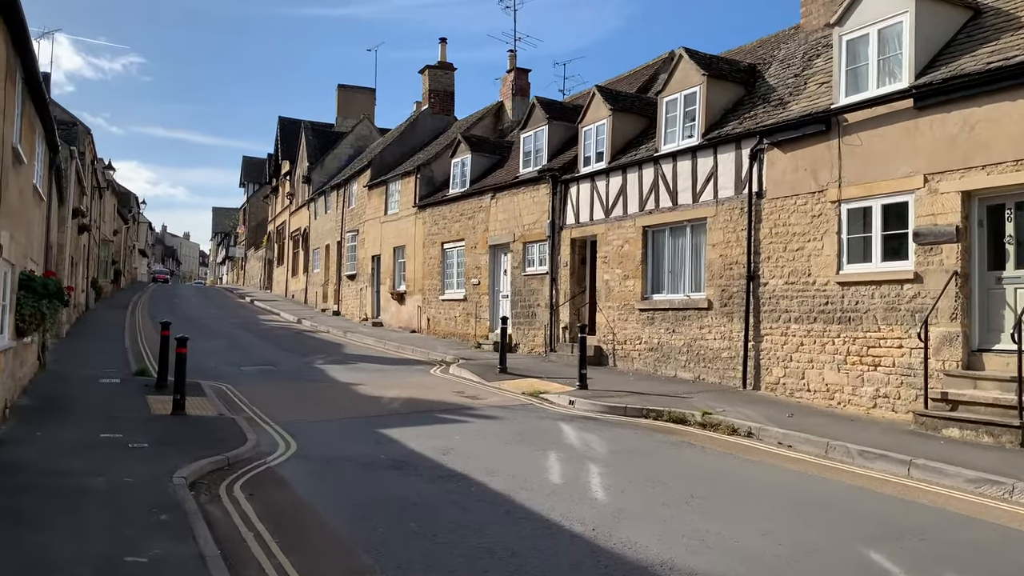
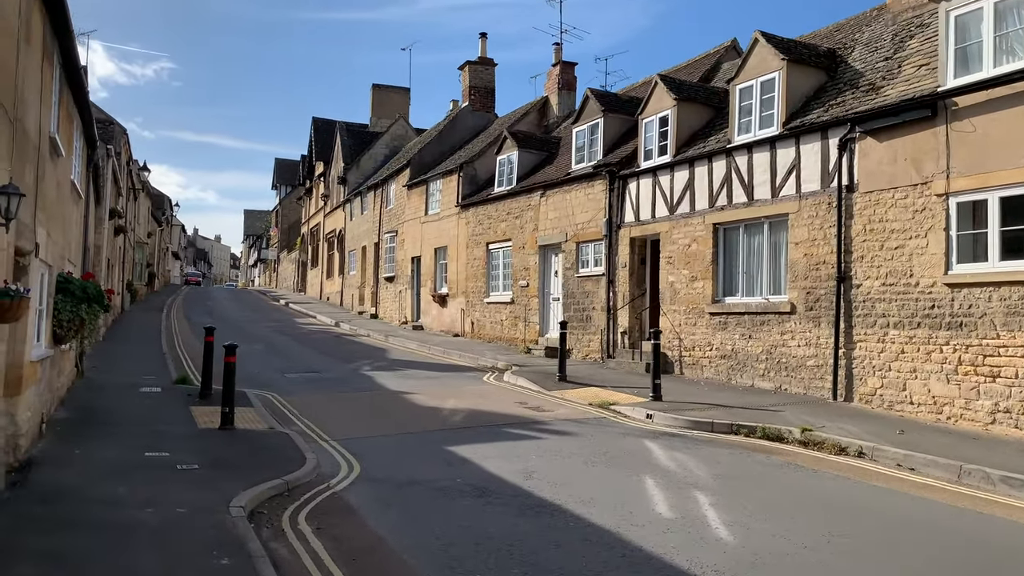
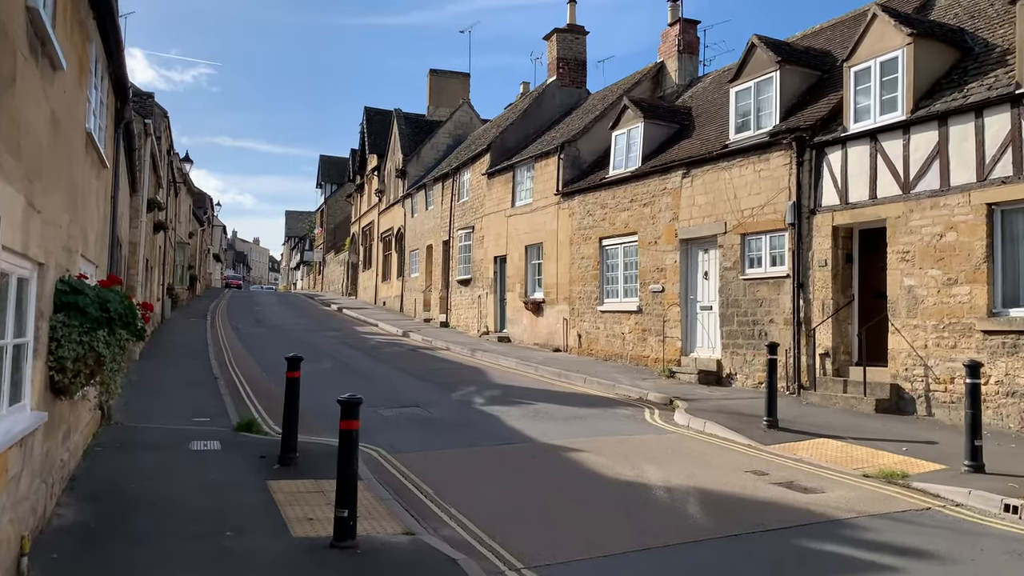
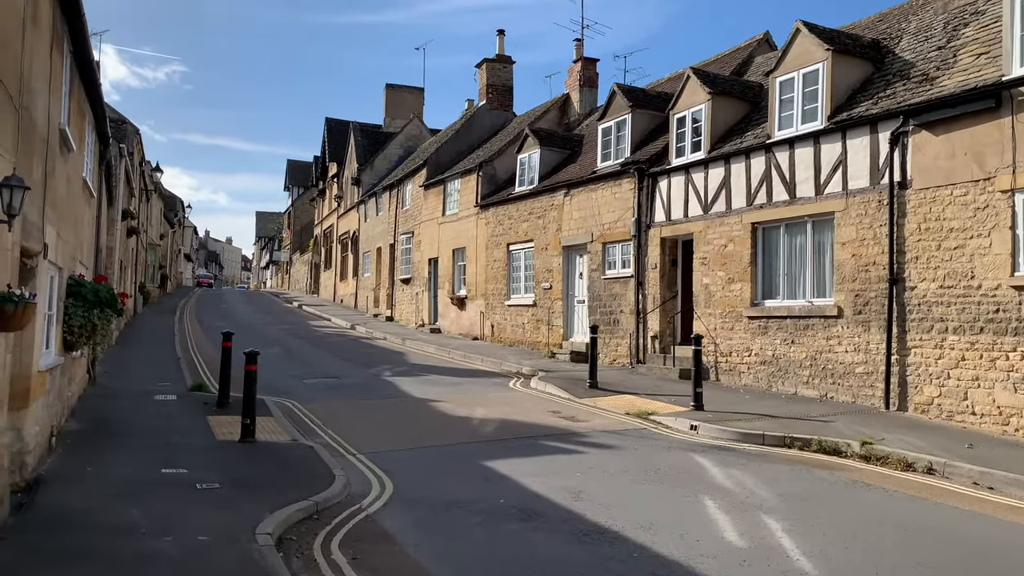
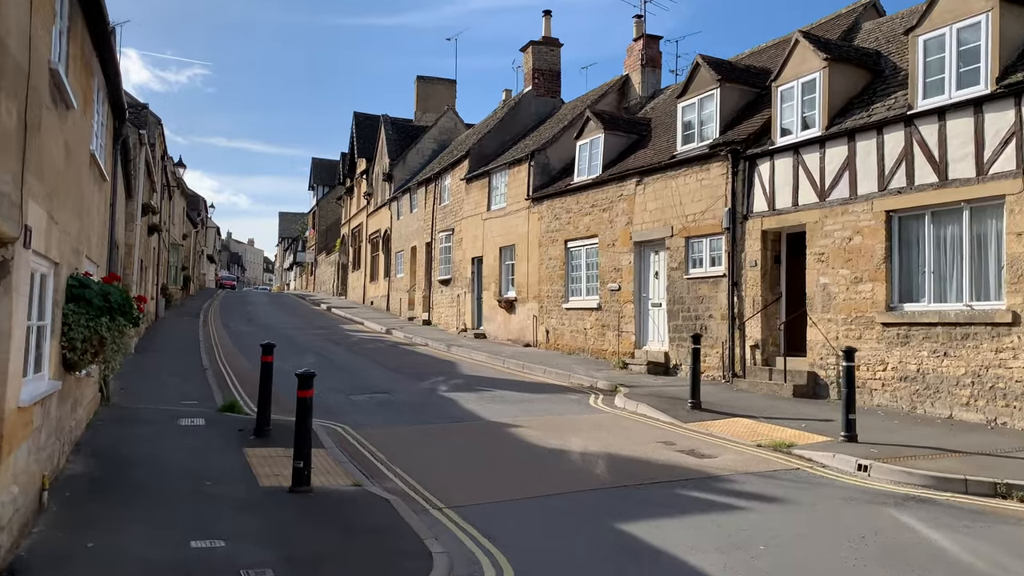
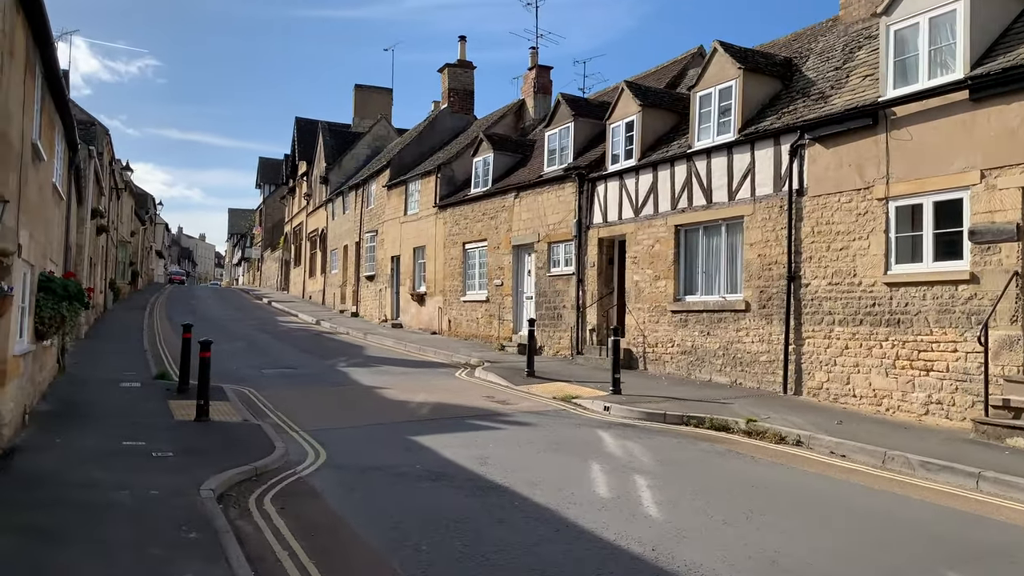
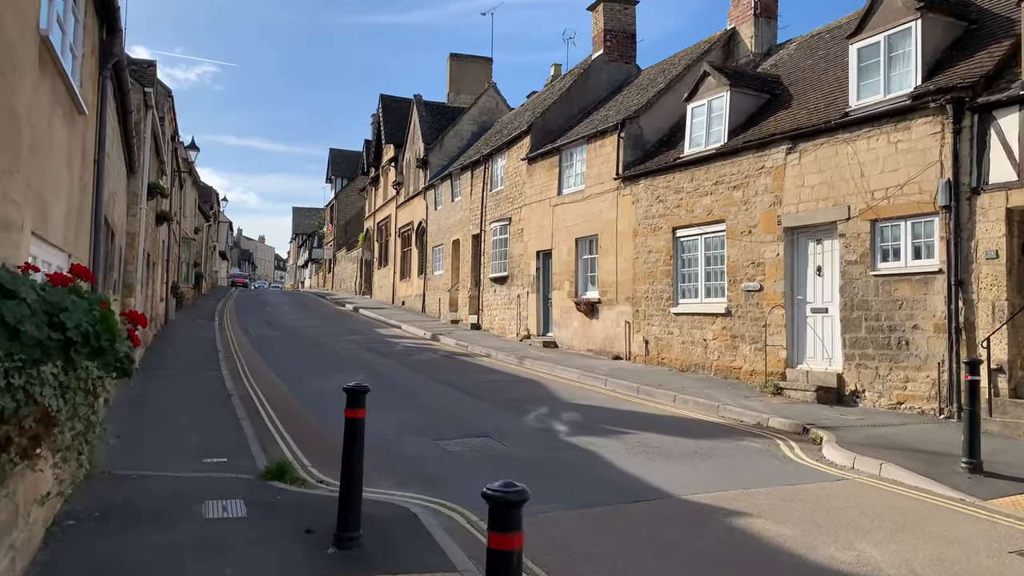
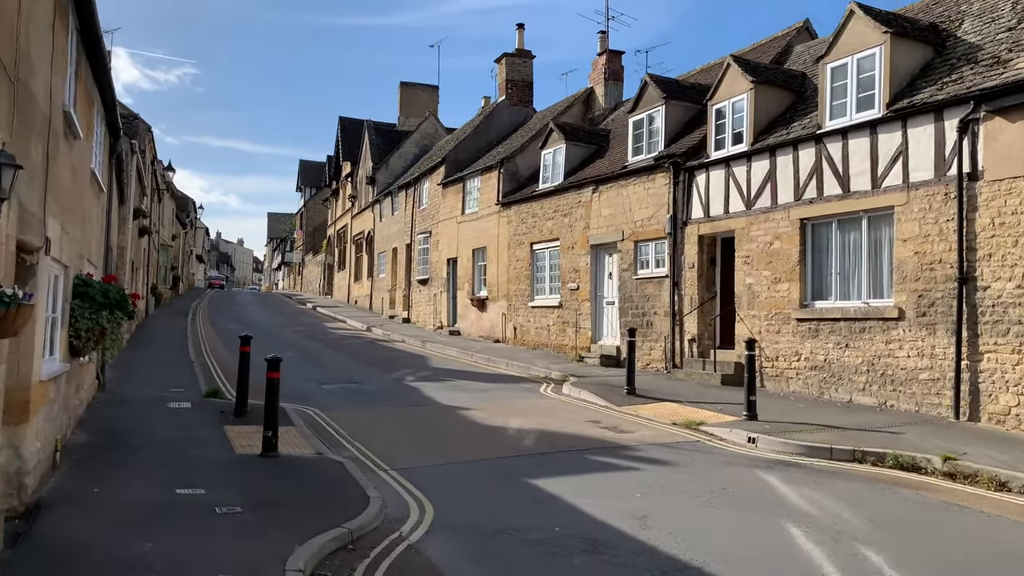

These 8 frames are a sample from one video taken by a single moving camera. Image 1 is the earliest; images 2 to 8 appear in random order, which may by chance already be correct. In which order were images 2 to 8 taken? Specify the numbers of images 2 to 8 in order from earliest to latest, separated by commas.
6, 2, 4, 8, 5, 3, 7
